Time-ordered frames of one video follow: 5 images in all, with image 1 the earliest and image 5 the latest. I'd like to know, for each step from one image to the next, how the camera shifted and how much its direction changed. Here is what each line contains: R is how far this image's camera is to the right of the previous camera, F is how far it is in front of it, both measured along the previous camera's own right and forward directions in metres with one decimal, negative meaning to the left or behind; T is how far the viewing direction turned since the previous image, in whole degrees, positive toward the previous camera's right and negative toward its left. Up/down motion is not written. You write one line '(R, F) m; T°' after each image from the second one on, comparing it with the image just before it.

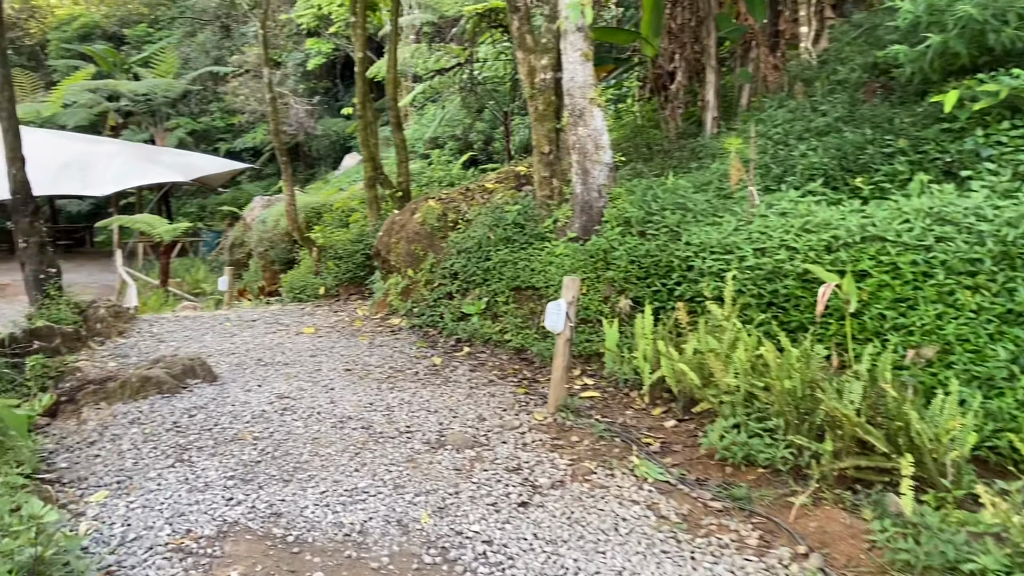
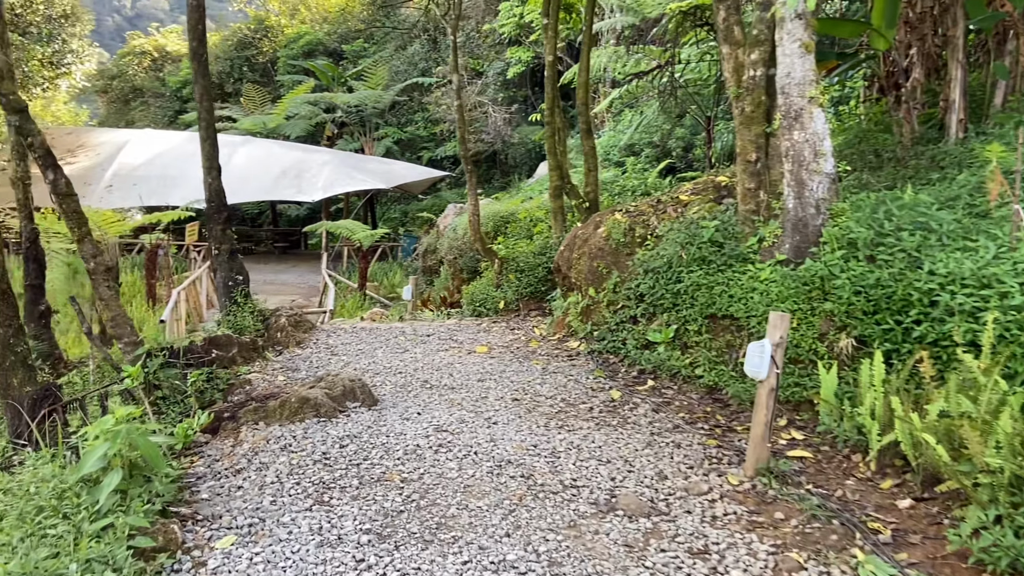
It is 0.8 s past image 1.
(0.0, +0.4) m; -14°
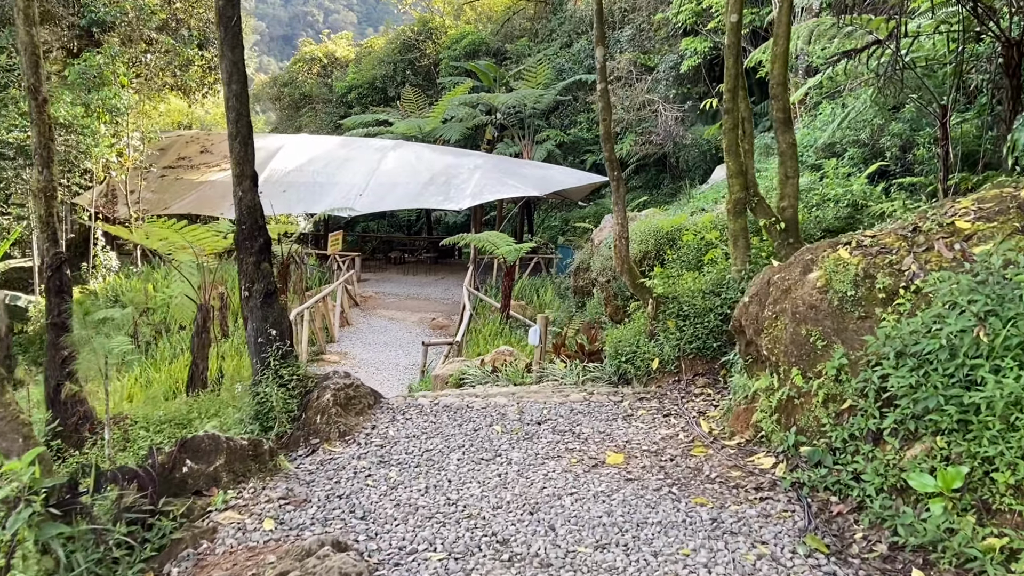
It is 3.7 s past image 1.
(+0.1, +1.4) m; -12°
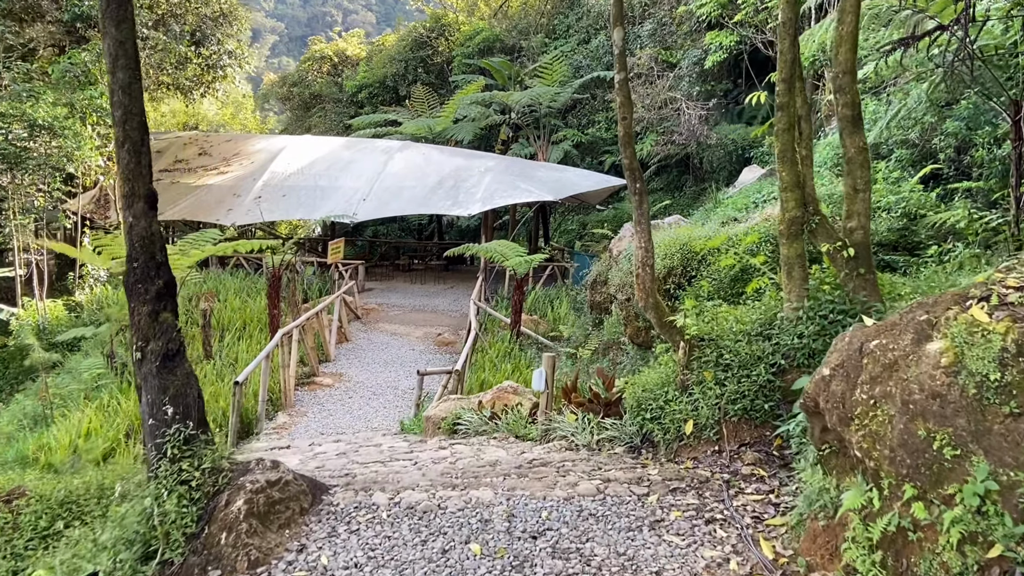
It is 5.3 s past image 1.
(+0.1, +0.8) m; -1°
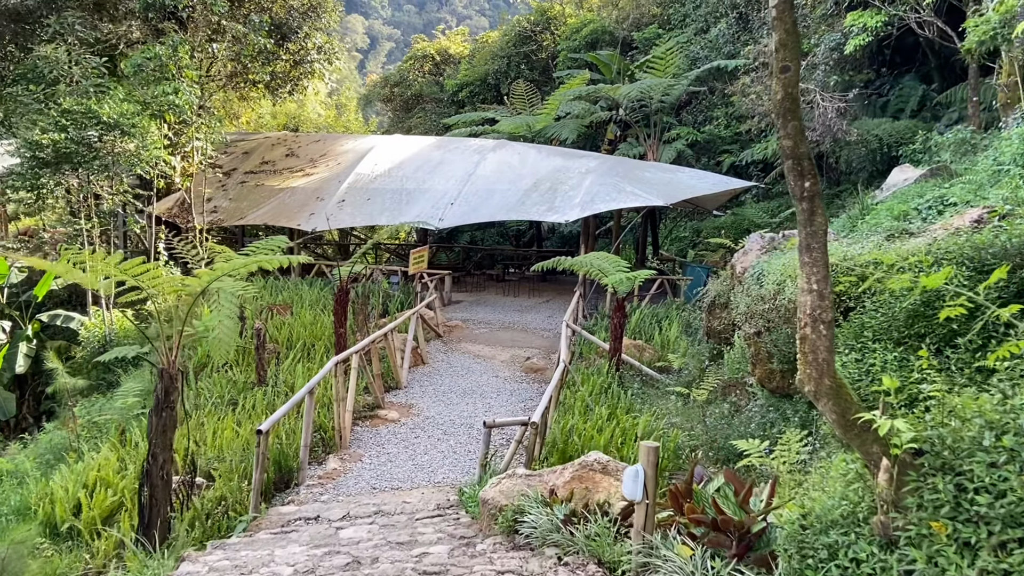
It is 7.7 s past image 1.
(+0.1, +1.3) m; -8°
